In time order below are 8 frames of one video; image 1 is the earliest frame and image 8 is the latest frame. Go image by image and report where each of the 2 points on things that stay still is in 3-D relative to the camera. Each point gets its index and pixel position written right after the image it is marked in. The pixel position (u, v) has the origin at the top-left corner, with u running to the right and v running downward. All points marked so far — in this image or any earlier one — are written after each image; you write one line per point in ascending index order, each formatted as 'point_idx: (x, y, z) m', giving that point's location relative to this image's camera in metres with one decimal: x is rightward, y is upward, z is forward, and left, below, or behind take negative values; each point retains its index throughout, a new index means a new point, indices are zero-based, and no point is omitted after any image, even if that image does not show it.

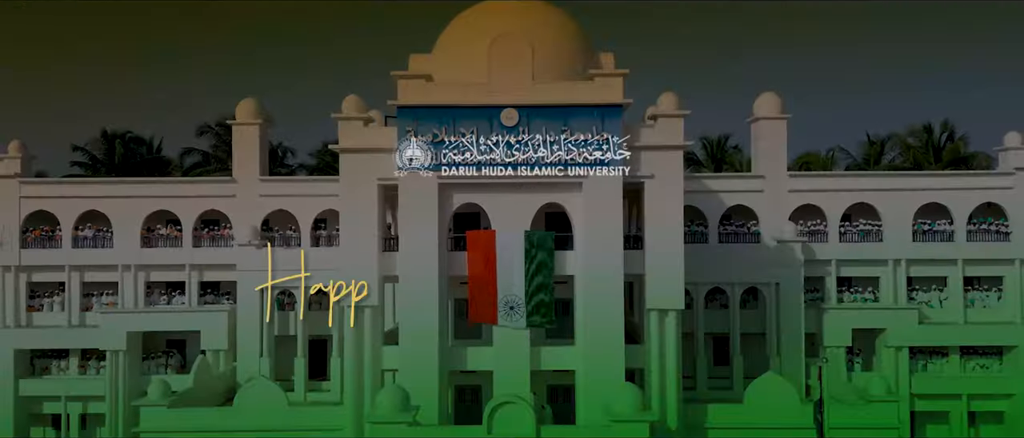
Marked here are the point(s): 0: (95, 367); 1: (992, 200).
0: (-9.9, -3.5, +18.8) m
1: (+11.1, +0.5, +18.2) m
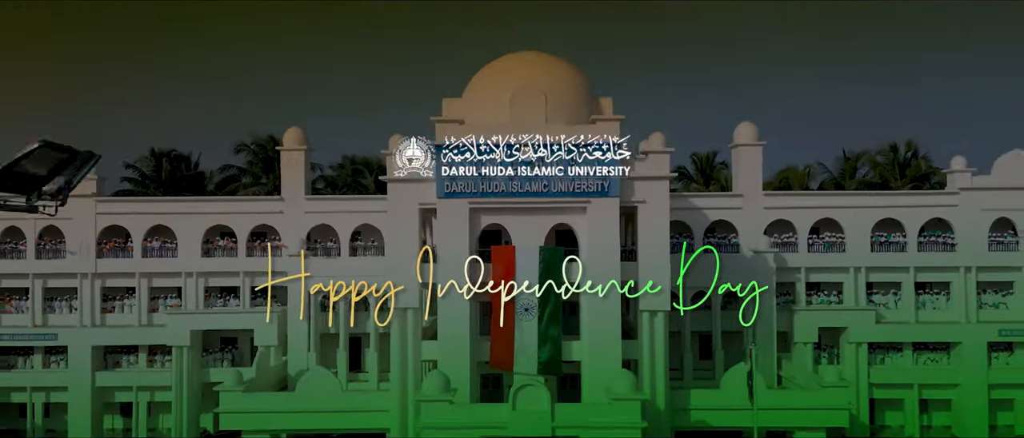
0: (-9.6, -3.9, +21.5) m
1: (+11.4, +0.1, +21.0) m
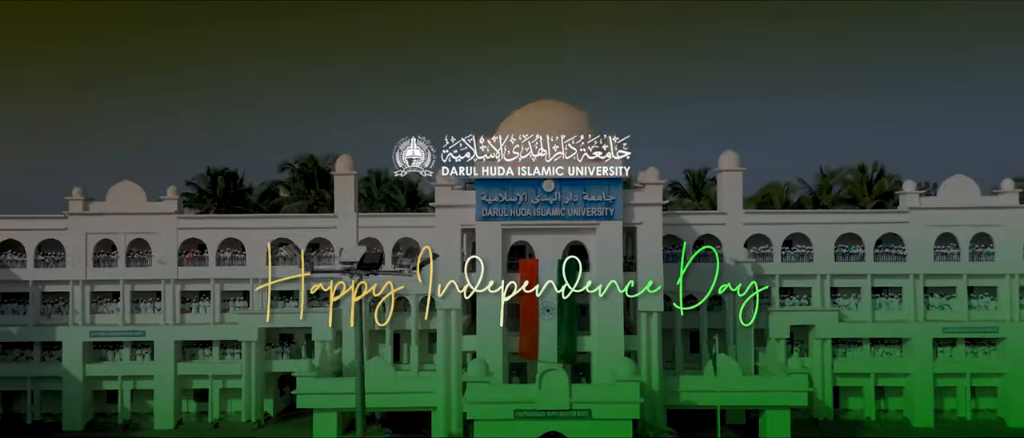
0: (-9.0, -4.3, +25.3) m
1: (+12.0, -0.3, +24.8) m
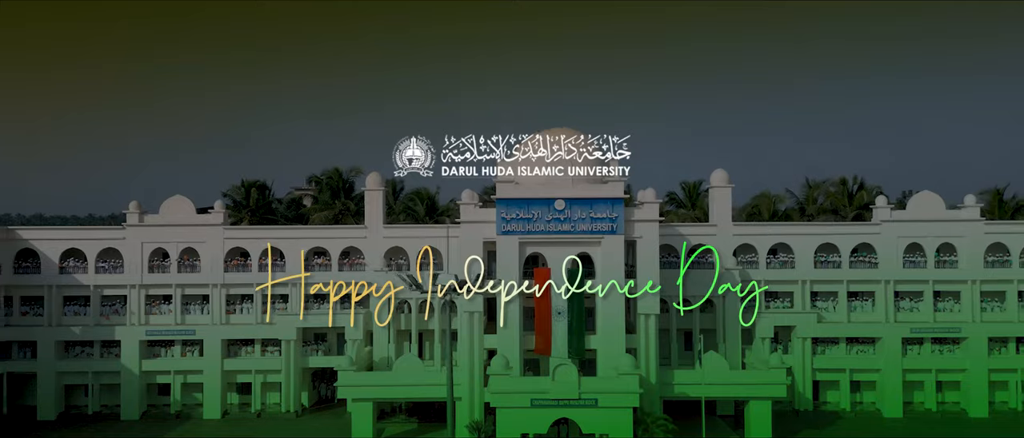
0: (-8.6, -4.7, +28.1) m
1: (+12.4, -0.7, +27.6) m
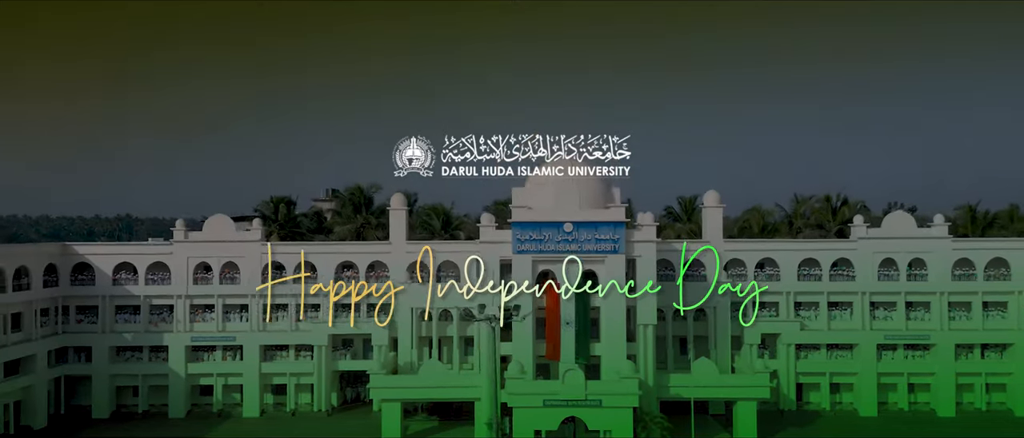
0: (-8.2, -5.3, +30.9) m
1: (+12.8, -1.4, +30.4) m
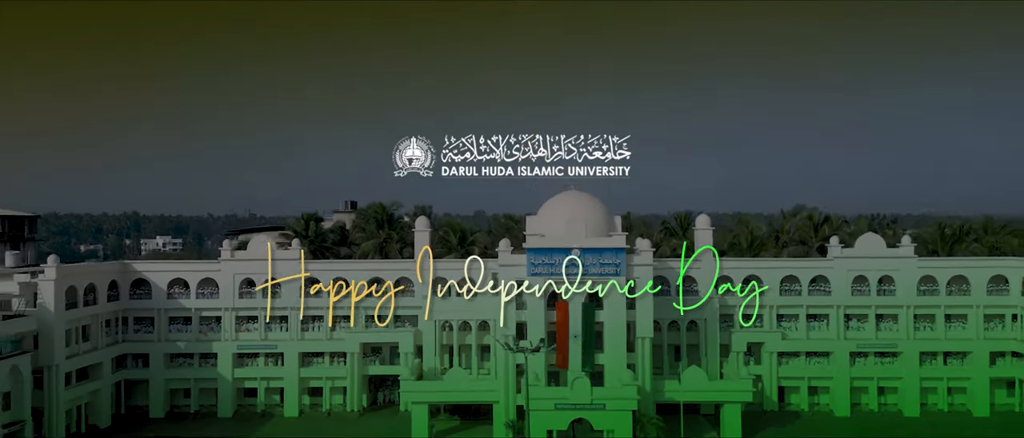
0: (-7.6, -6.2, +34.5) m
1: (+13.4, -2.3, +33.9) m
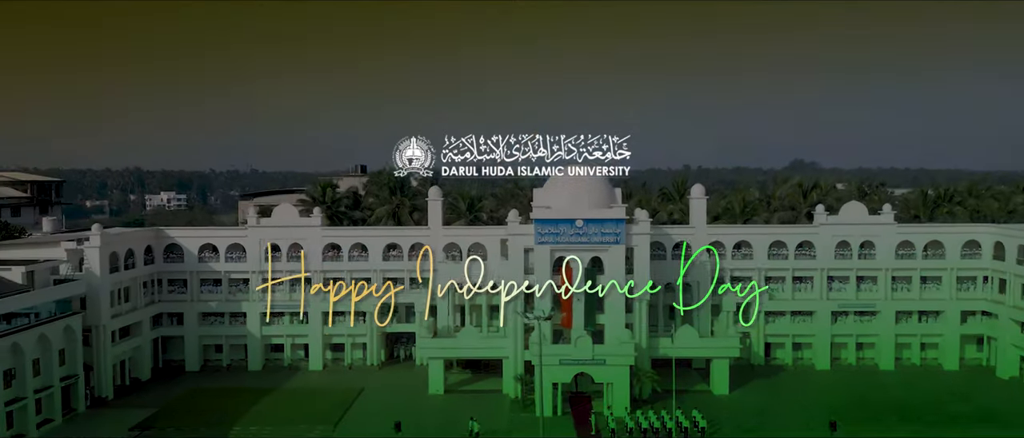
0: (-7.3, -4.8, +37.2) m
1: (+13.7, -0.9, +36.5) m
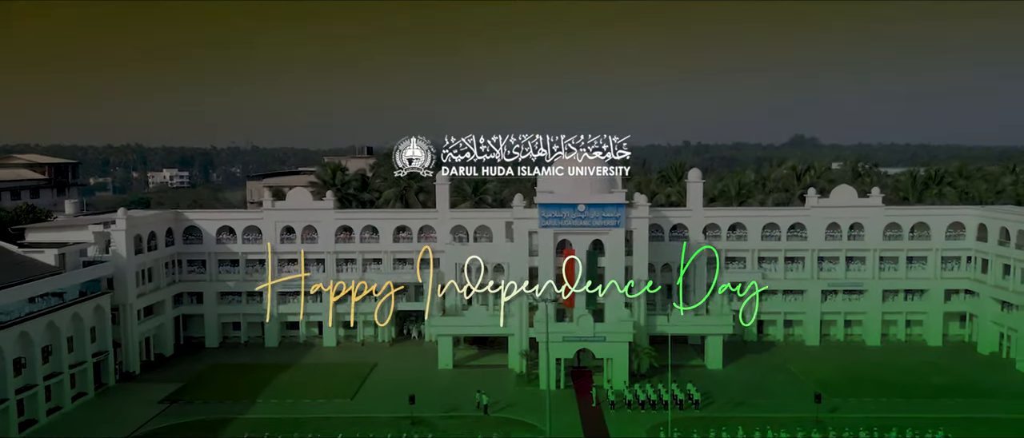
0: (-7.1, -3.9, +39.0) m
1: (+13.9, -0.1, +38.1) m
